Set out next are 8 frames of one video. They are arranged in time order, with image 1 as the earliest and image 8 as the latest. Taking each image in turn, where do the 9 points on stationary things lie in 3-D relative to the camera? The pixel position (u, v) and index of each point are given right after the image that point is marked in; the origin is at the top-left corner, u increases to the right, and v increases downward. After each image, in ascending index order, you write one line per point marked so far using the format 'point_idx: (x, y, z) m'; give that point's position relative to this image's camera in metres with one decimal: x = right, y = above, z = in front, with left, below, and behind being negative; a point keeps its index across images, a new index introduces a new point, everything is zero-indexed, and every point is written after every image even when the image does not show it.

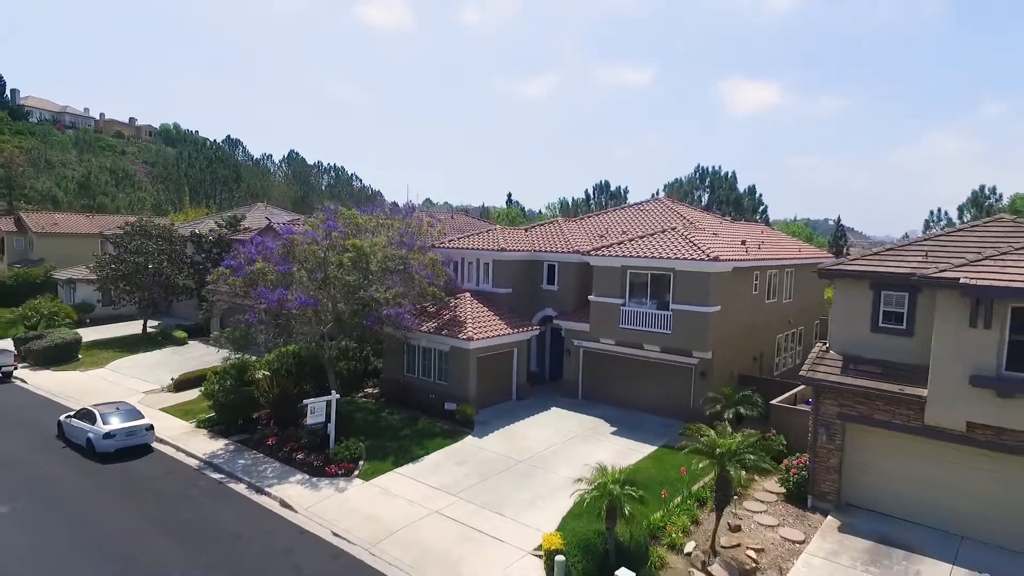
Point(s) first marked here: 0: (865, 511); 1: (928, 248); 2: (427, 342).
0: (+6.2, -3.9, +11.1) m
1: (+7.7, +0.7, +11.7) m
2: (-2.3, -1.5, +17.9) m
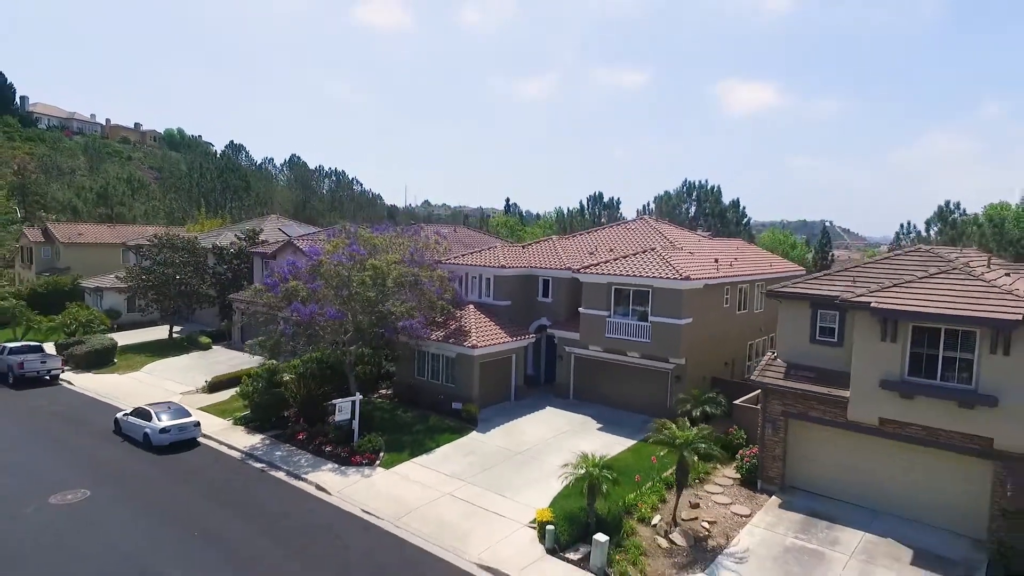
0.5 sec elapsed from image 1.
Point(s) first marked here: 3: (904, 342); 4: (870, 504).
0: (+6.2, -4.3, +13.5) m
1: (+7.7, +0.3, +14.1) m
2: (-2.4, -1.9, +20.2) m
3: (+7.4, -1.0, +12.0) m
4: (+7.2, -4.3, +12.7) m
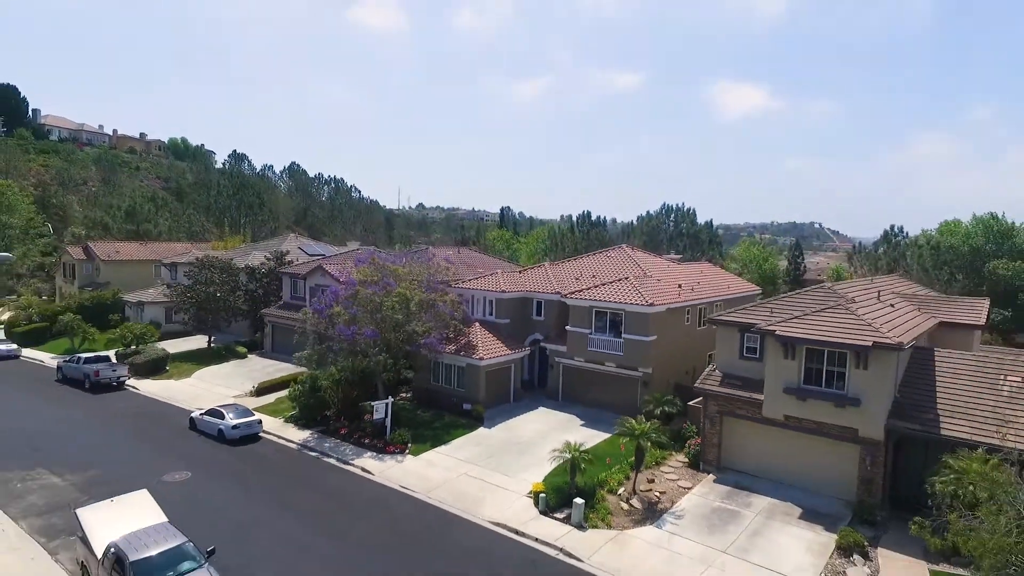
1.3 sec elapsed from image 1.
0: (+6.2, -5.2, +17.9) m
1: (+7.7, -0.5, +18.5) m
2: (-2.4, -2.8, +24.6) m
3: (+7.4, -1.8, +16.4) m
4: (+7.3, -5.1, +17.2) m
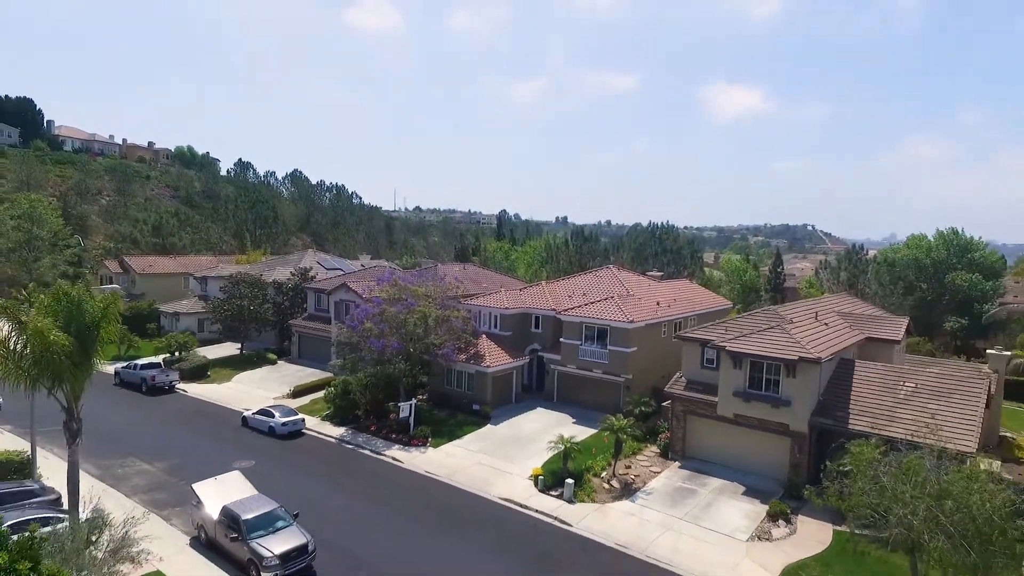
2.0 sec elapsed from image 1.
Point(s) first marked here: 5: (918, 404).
0: (+6.4, -6.0, +22.2) m
1: (+7.9, -1.3, +22.8) m
2: (-2.3, -3.6, +28.8) m
3: (+7.6, -2.6, +20.7) m
4: (+7.4, -5.9, +21.5) m
5: (+12.1, -3.4, +18.9) m
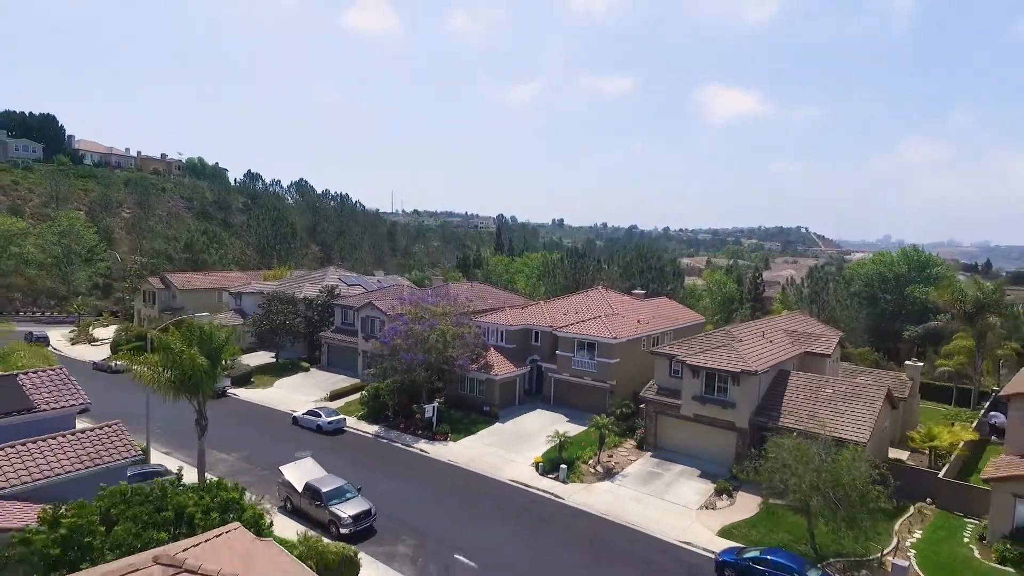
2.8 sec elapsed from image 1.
0: (+6.6, -7.1, +27.8) m
1: (+8.1, -2.5, +28.4) m
2: (-2.1, -4.7, +34.3) m
3: (+7.9, -3.8, +26.3) m
4: (+7.7, -7.1, +27.0) m
5: (+12.4, -4.5, +24.5) m
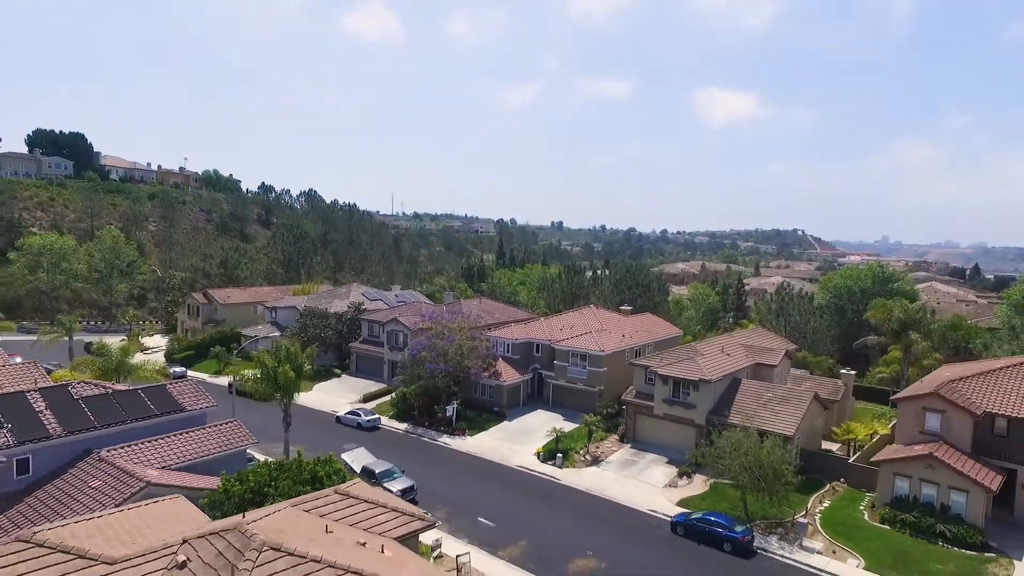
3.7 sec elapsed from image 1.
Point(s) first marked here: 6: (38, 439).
0: (+6.9, -8.4, +34.5) m
1: (+8.5, -3.8, +35.1) m
2: (-1.8, -6.0, +41.0) m
3: (+8.2, -5.1, +33.0) m
4: (+8.0, -8.4, +33.8) m
5: (+12.7, -5.8, +31.3) m
6: (-14.5, -4.6, +19.6) m
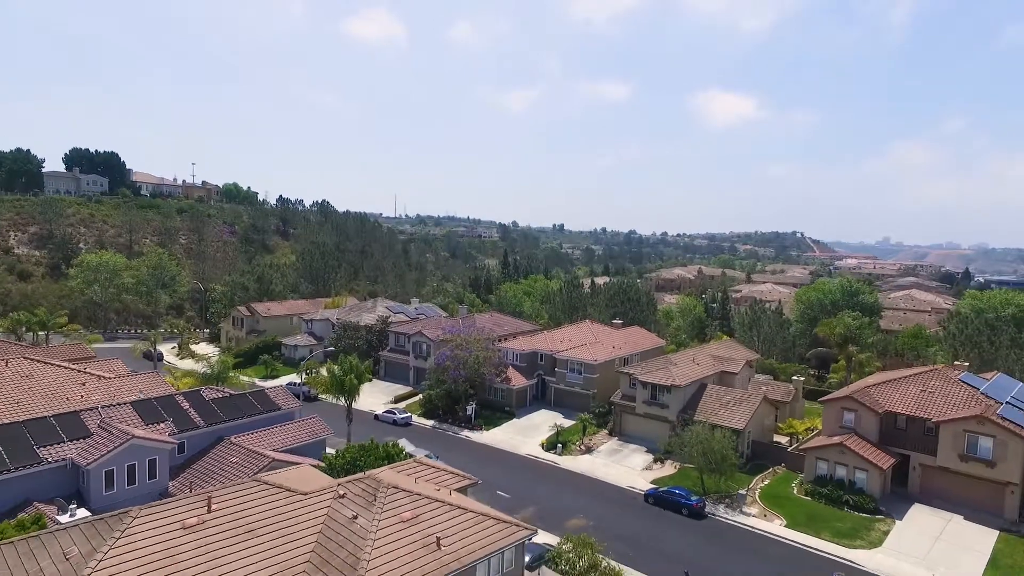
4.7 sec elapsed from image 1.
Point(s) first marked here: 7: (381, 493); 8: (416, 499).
0: (+7.6, -9.9, +42.5) m
1: (+9.1, -5.3, +43.1) m
2: (-1.1, -7.5, +49.0) m
3: (+8.8, -6.6, +41.0) m
4: (+8.6, -9.9, +41.7) m
5: (+13.3, -7.3, +39.2) m
6: (-14.0, -6.1, +27.6) m
7: (-3.8, -6.0, +18.6) m
8: (-2.8, -6.3, +19.0) m
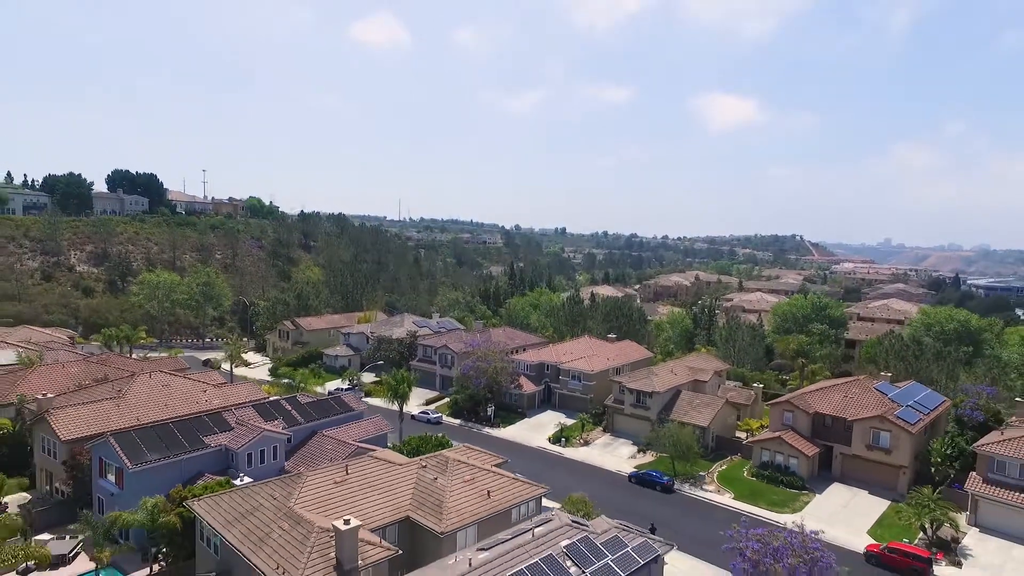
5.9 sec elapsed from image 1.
0: (+8.6, -11.9, +52.7) m
1: (+10.1, -7.3, +53.3) m
2: (-0.1, -9.6, +59.3) m
3: (+9.9, -8.6, +51.2) m
4: (+9.7, -11.9, +51.9) m
5: (+14.4, -9.4, +49.4) m
6: (-12.9, -8.2, +37.9) m
7: (-2.8, -8.0, +28.9) m
8: (-1.8, -8.3, +29.2) m
